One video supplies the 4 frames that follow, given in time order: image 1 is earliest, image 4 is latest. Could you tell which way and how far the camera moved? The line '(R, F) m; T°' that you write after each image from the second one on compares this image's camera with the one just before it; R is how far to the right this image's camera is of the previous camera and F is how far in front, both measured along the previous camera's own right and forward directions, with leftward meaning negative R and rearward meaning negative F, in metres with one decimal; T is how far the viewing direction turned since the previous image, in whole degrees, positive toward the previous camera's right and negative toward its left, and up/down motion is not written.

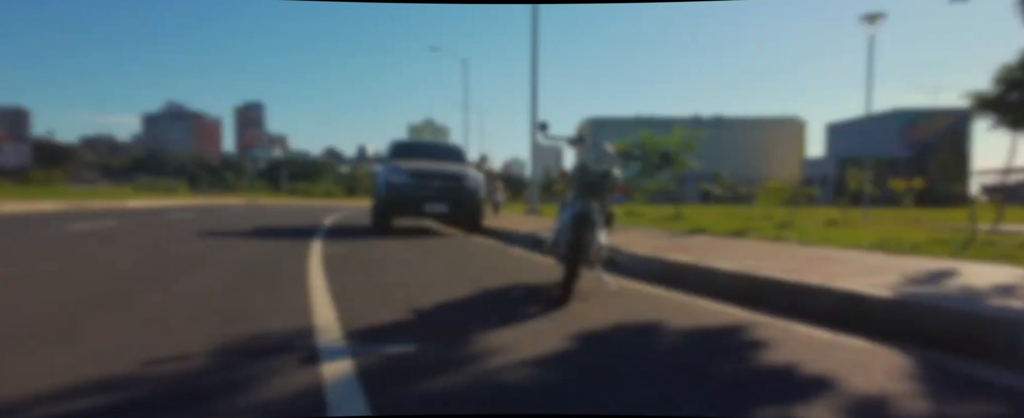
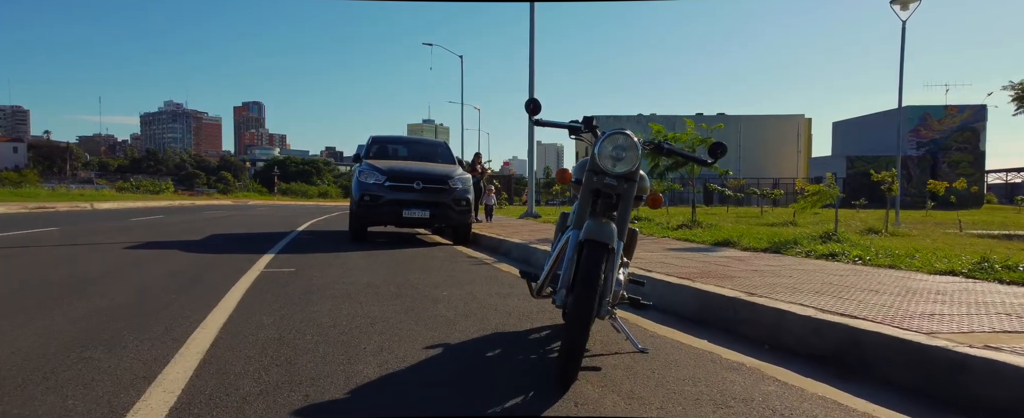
(+0.2, +1.9) m; 0°
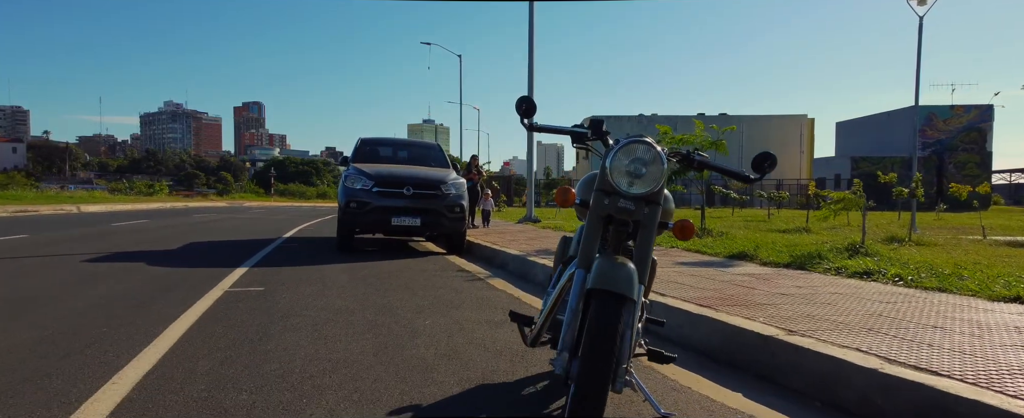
(+0.1, +0.8) m; 0°
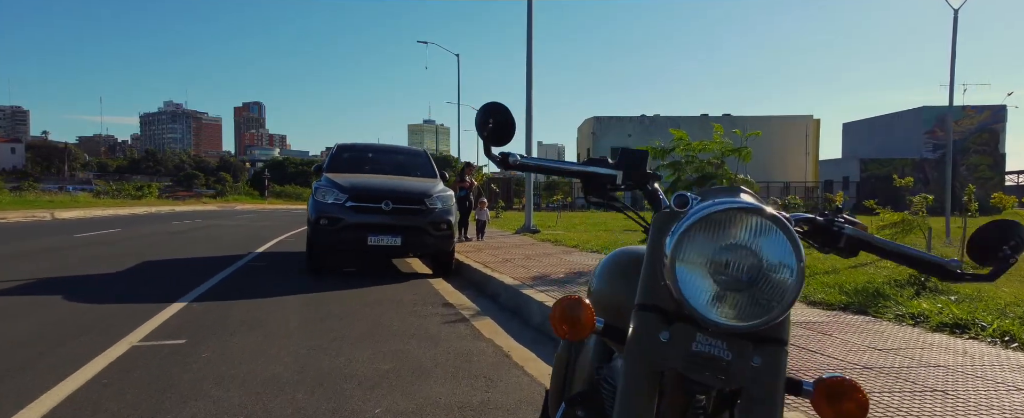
(+0.1, +1.5) m; 0°
